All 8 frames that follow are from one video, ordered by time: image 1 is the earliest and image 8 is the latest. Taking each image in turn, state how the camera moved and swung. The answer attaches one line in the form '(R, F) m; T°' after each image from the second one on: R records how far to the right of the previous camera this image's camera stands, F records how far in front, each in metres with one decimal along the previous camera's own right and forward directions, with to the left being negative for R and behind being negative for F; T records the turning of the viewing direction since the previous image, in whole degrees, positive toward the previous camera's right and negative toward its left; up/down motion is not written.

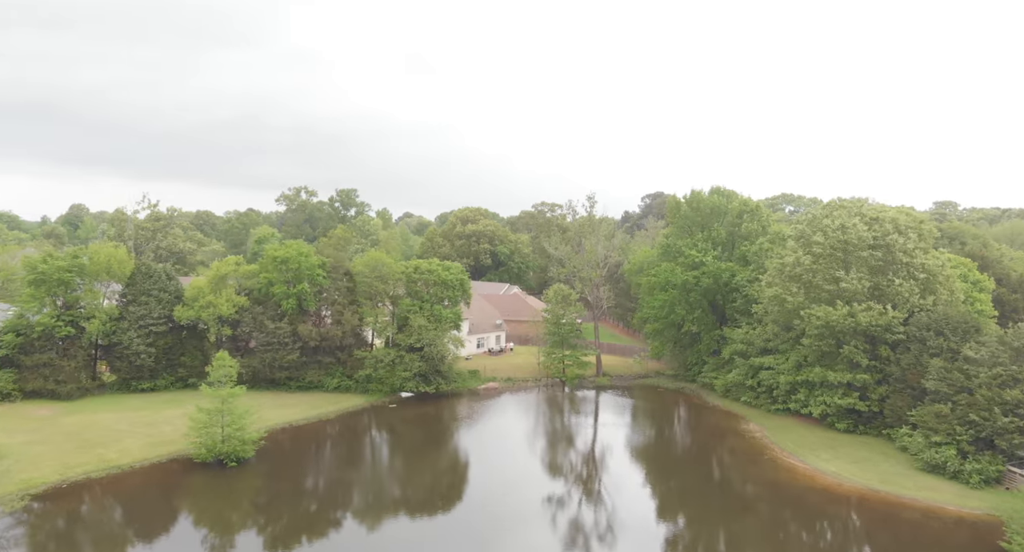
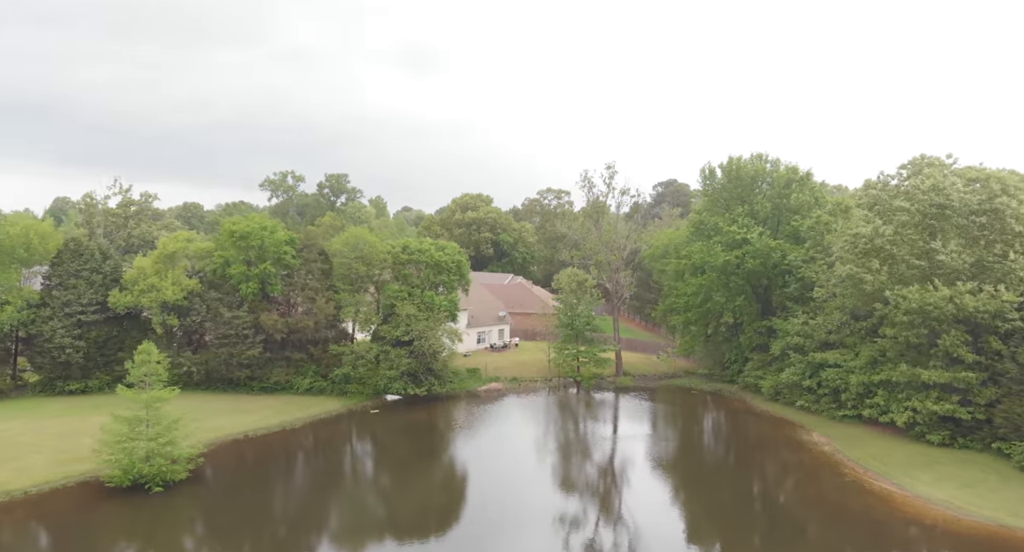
(-0.3, +8.4) m; 0°
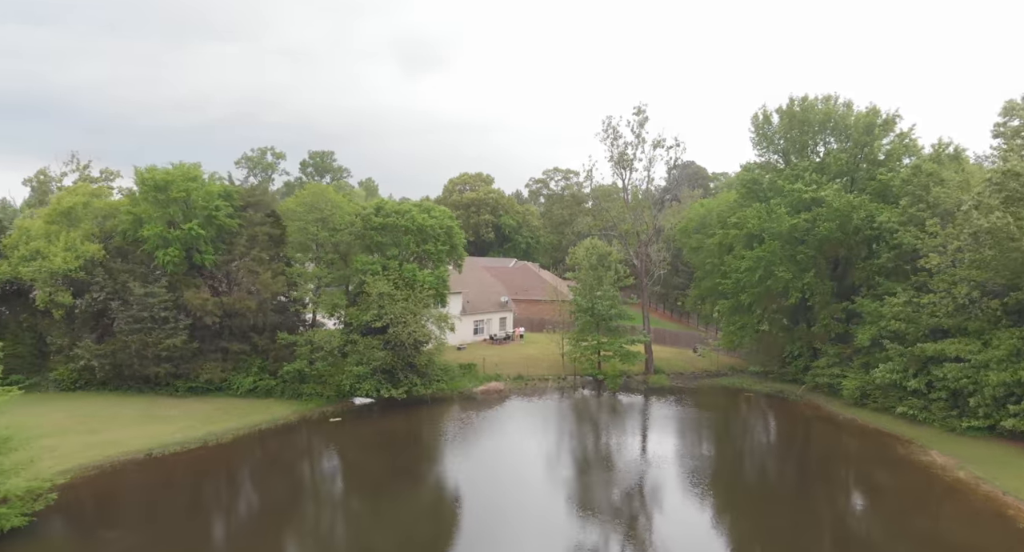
(-0.1, +9.9) m; 0°
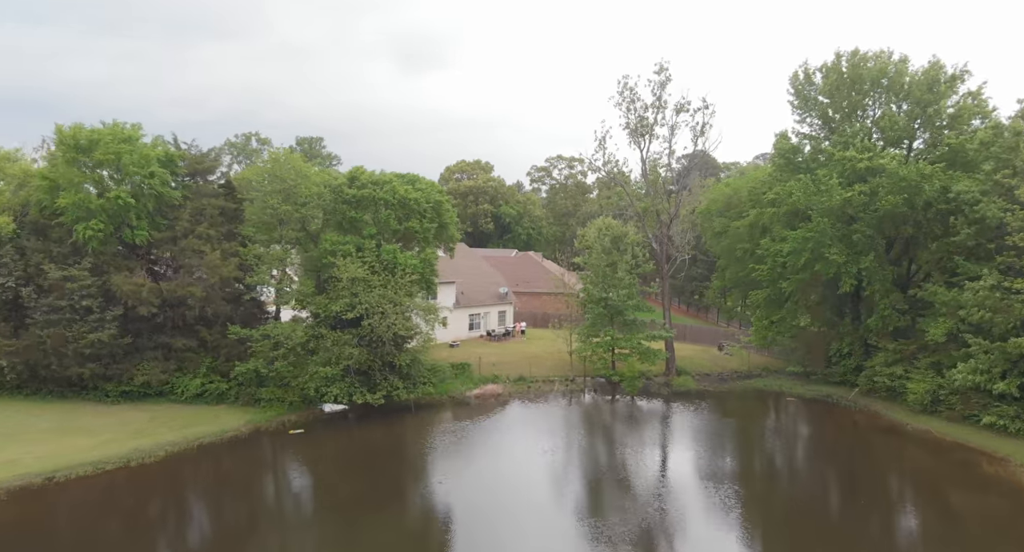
(0.0, +5.5) m; 0°
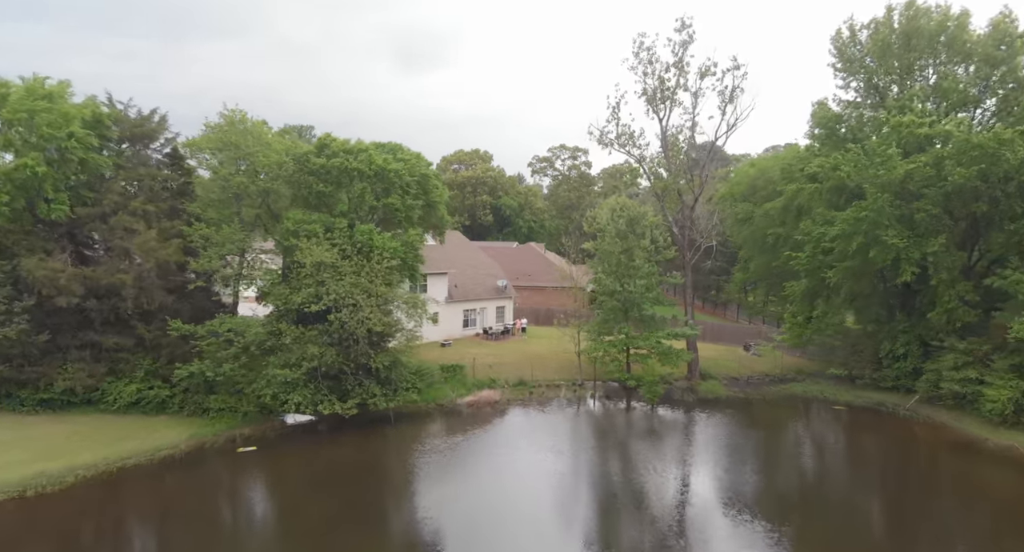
(+0.1, +4.5) m; 0°
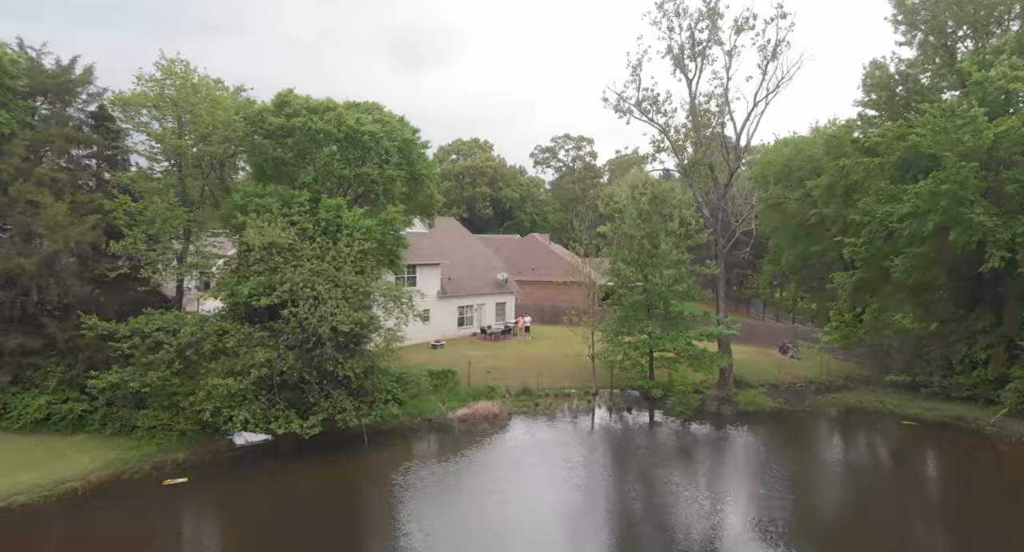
(0.0, +4.5) m; 0°
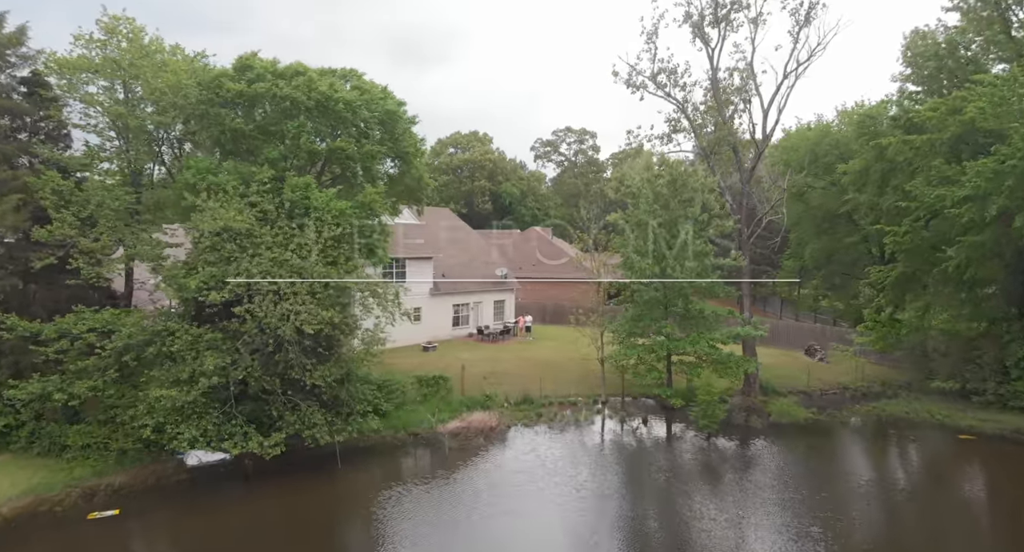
(0.0, +2.8) m; 0°
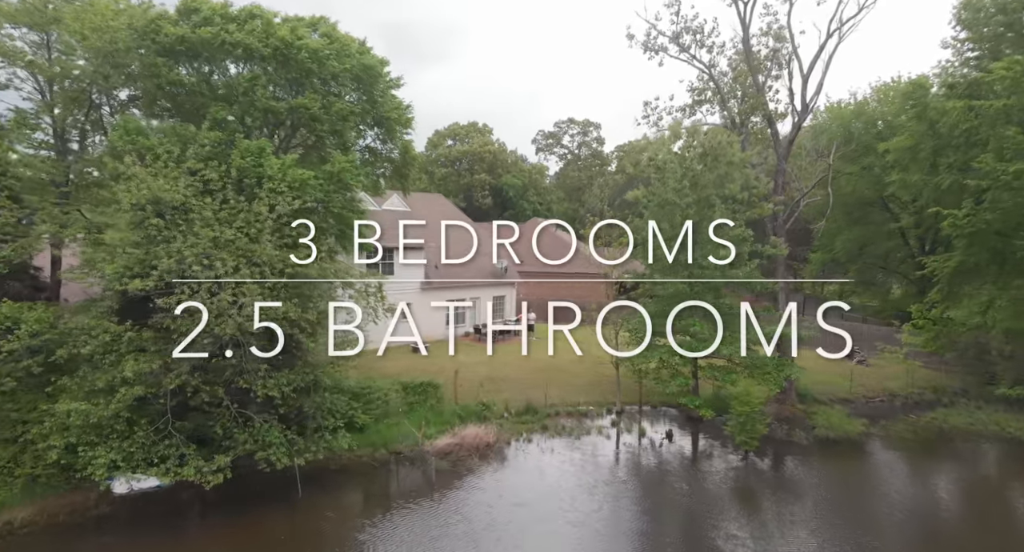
(0.0, +3.0) m; 0°
